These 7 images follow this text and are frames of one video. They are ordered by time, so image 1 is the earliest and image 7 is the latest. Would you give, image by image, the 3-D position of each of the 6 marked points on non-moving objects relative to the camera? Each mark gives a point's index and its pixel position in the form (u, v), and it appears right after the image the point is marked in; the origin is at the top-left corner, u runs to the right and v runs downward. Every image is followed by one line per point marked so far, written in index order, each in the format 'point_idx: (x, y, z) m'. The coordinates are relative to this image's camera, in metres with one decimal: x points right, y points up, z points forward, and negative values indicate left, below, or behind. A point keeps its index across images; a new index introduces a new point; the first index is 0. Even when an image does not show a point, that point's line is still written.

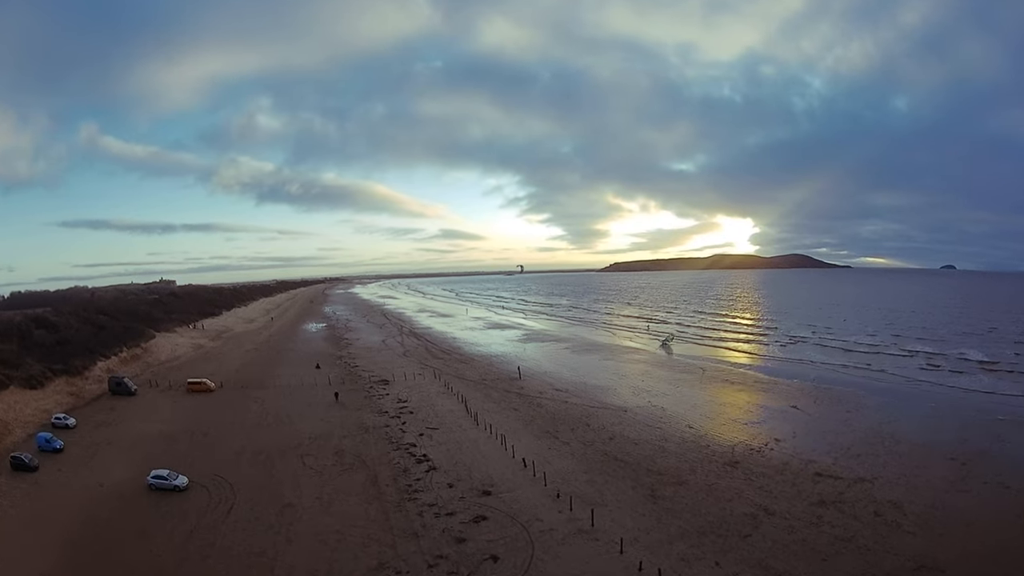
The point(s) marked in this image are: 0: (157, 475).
0: (-8.9, -4.8, +12.5) m
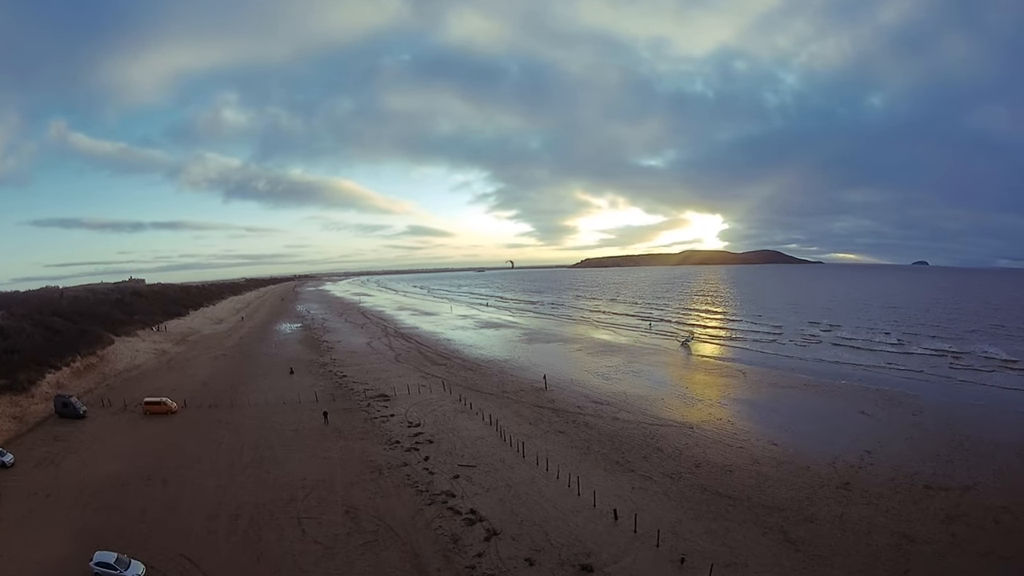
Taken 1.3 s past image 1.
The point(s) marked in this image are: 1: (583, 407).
0: (-7.2, -4.8, +8.7) m
1: (+2.8, -4.7, +19.4) m
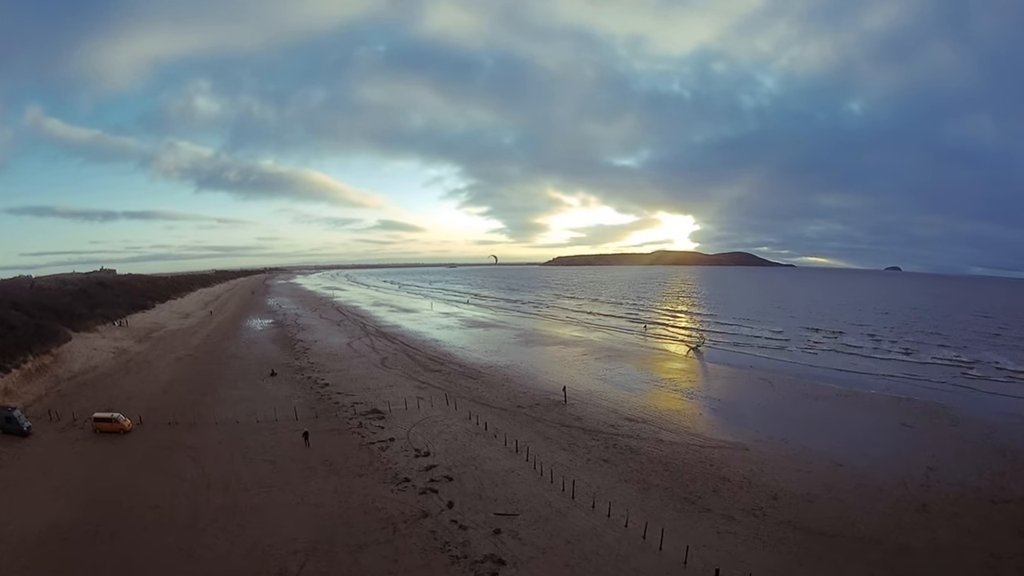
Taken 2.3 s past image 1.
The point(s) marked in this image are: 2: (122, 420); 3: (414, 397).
0: (-6.1, -4.7, +5.7) m
1: (+3.4, -4.8, +16.9) m
2: (-13.3, -4.5, +17.0) m
3: (-4.1, -4.3, +19.8) m
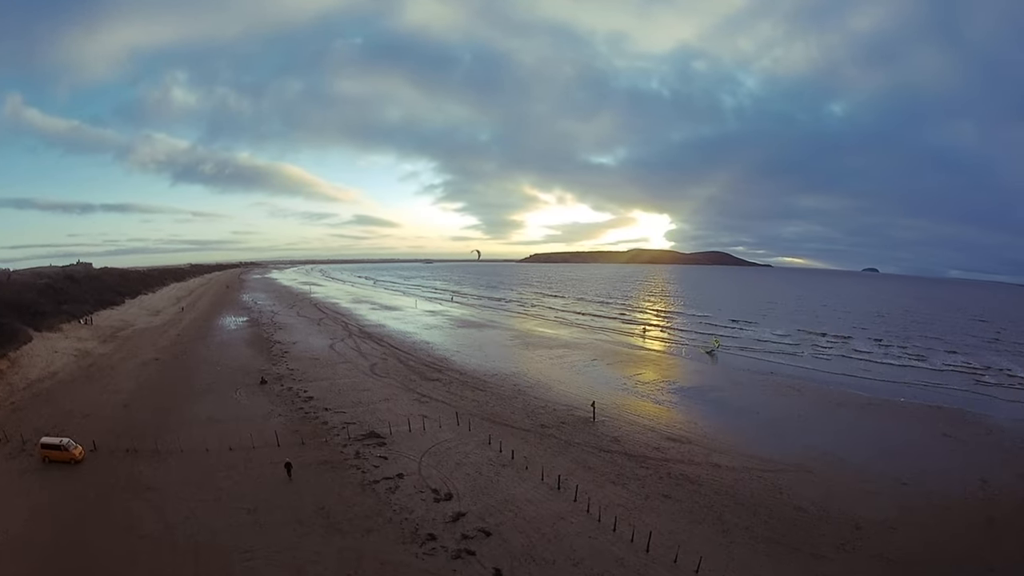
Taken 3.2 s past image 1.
0: (-4.8, -4.9, +3.1) m
1: (+4.2, -4.9, +14.7) m
2: (-12.5, -4.5, +14.1) m
3: (-3.4, -4.4, +17.3) m
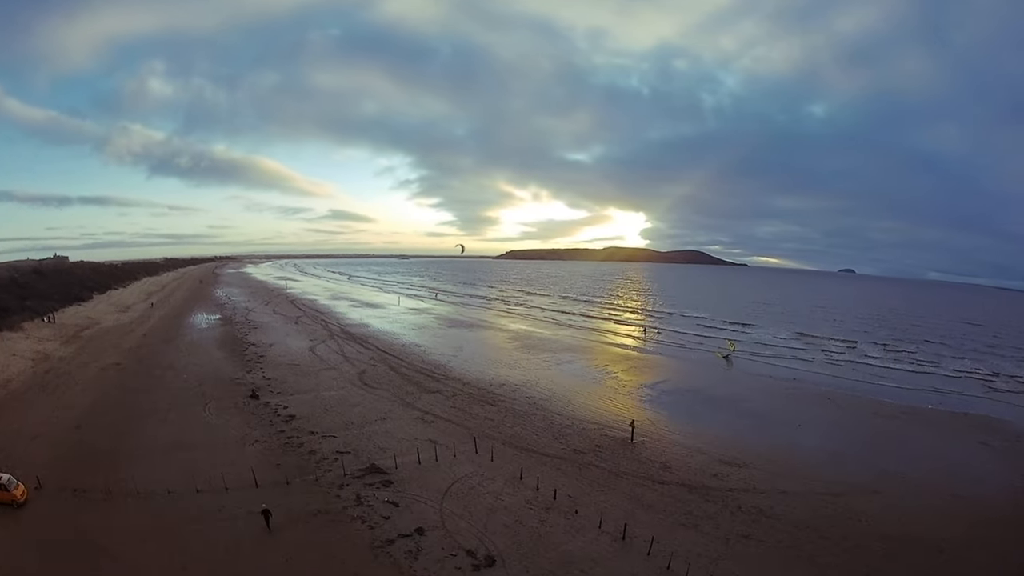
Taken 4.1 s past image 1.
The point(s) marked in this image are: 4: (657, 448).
0: (-3.5, -5.0, +0.6) m
1: (+5.1, -5.0, +12.5) m
2: (-11.6, -4.6, +11.2) m
3: (-2.6, -4.5, +14.7) m
4: (+4.5, -4.7, +14.8) m
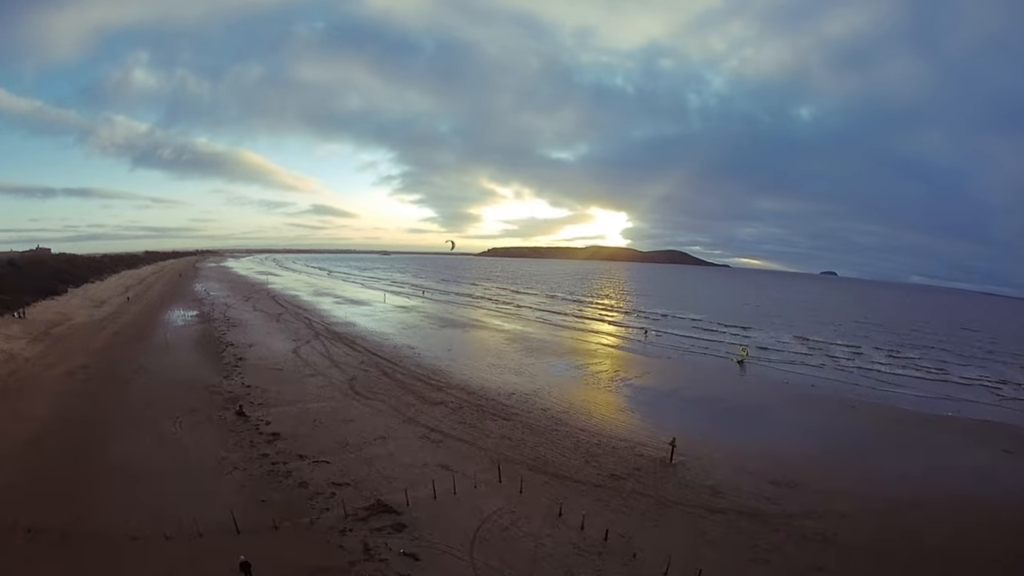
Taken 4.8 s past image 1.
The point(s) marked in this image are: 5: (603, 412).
0: (-2.3, -5.1, -1.4) m
1: (+5.8, -5.1, +10.8) m
2: (-10.8, -4.5, +9.0) m
3: (-1.9, -4.5, +12.8) m
4: (+5.2, -4.8, +13.0) m
5: (+3.4, -4.6, +18.8) m
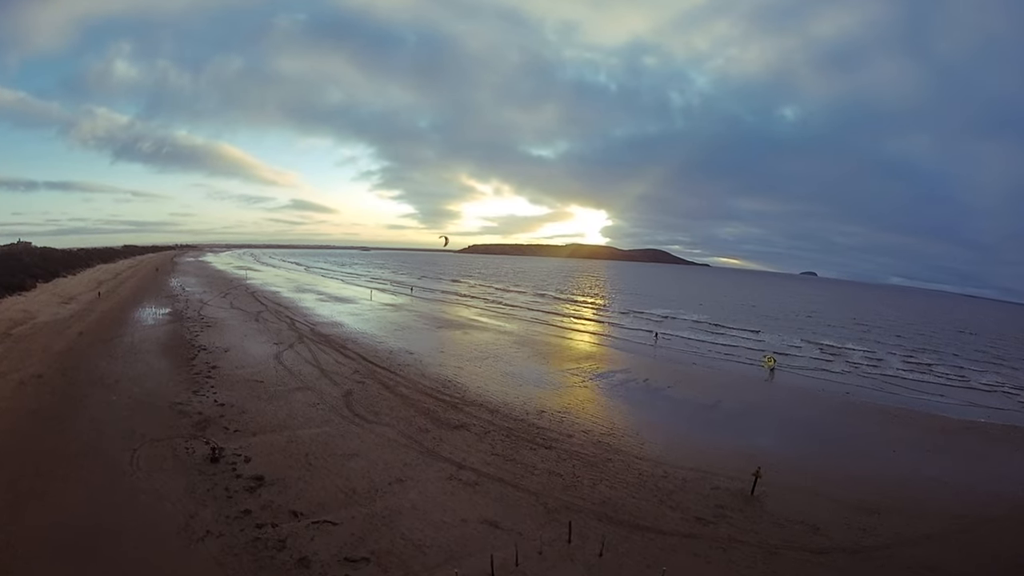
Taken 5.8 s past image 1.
0: (-0.5, -5.3, -4.0) m
1: (+7.2, -5.3, +8.5) m
2: (-9.4, -4.6, +6.1) m
3: (-0.6, -4.6, +10.2) m
4: (+6.5, -5.0, +10.7) m
5: (+4.4, -4.8, +16.4) m
